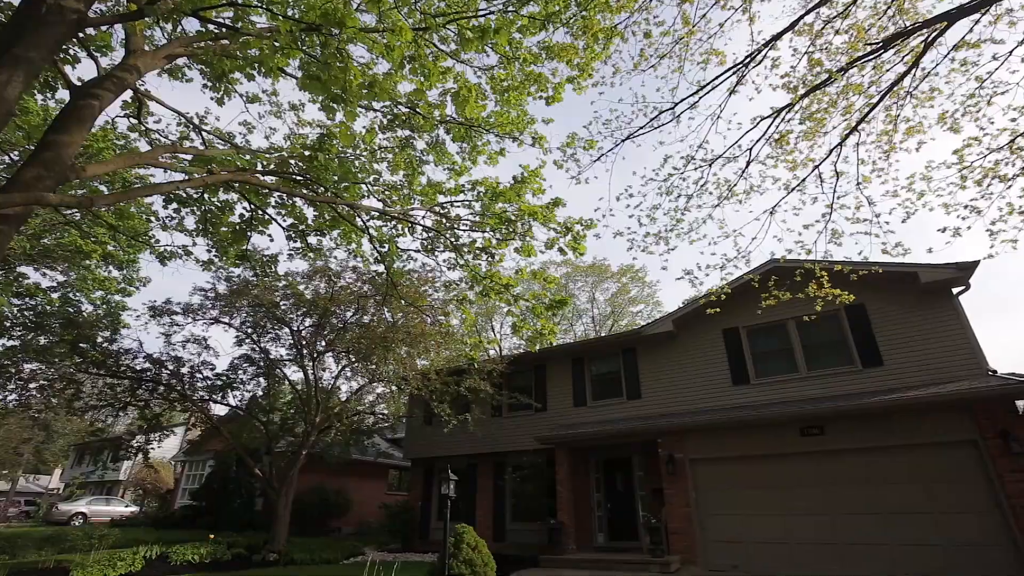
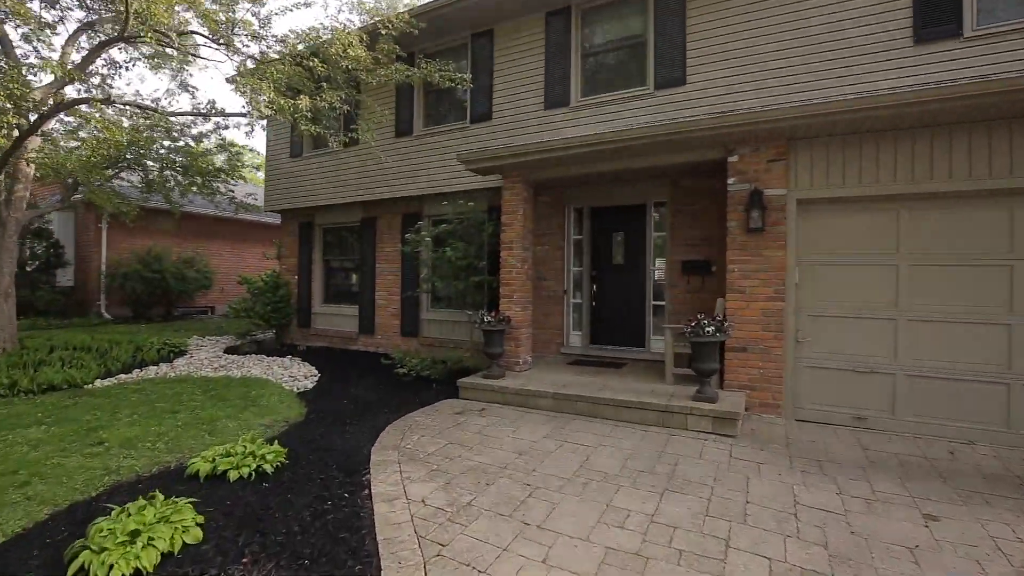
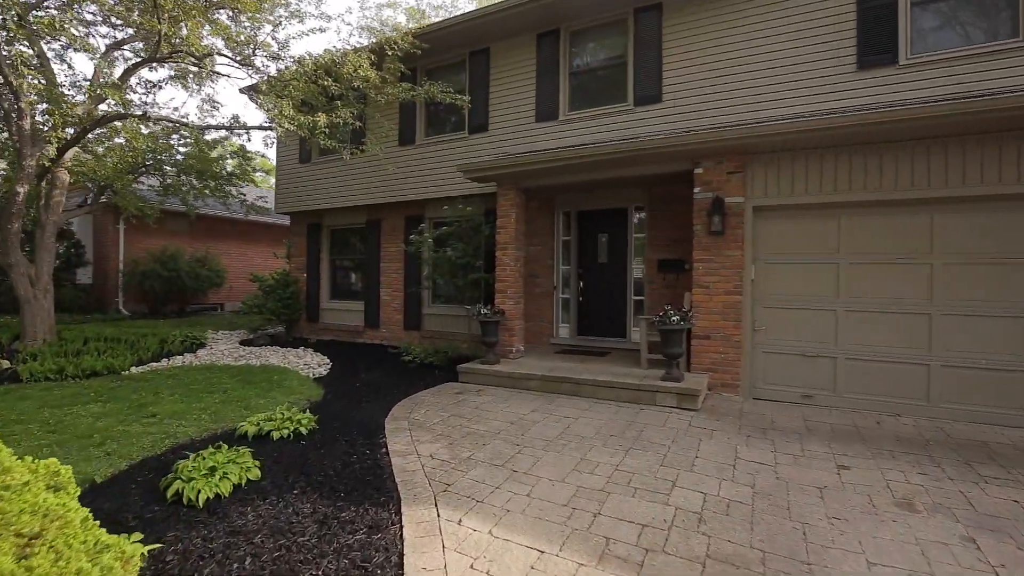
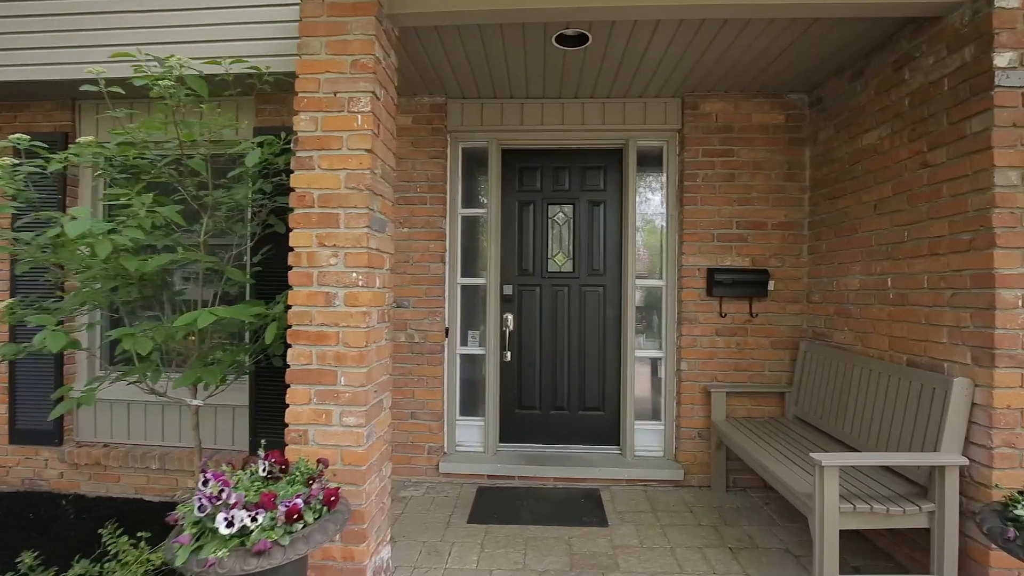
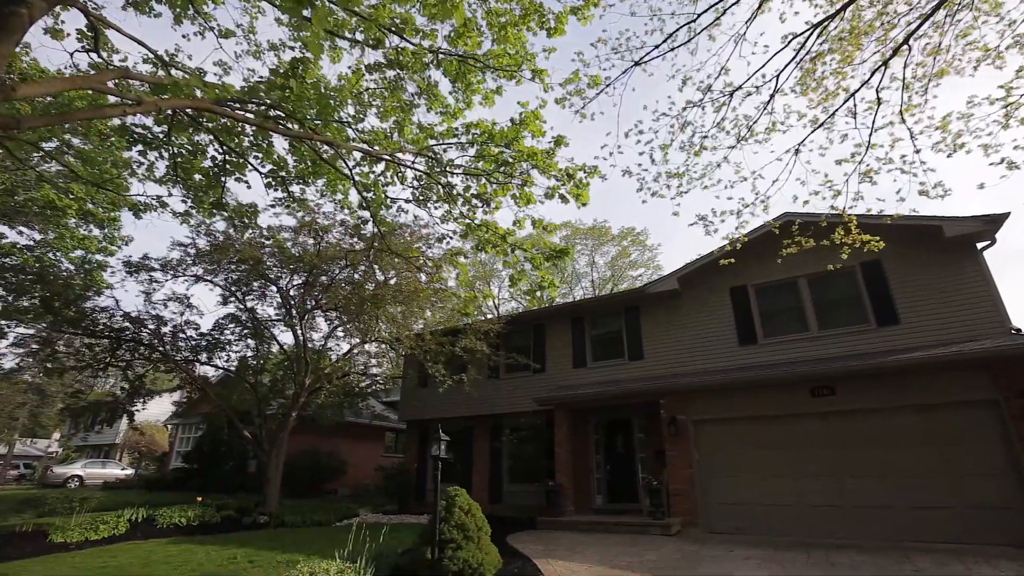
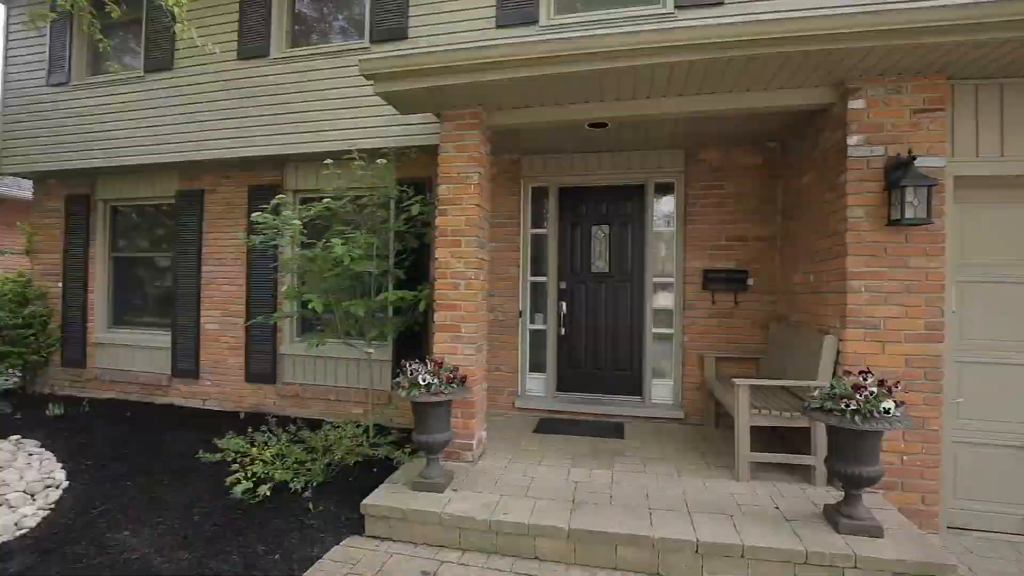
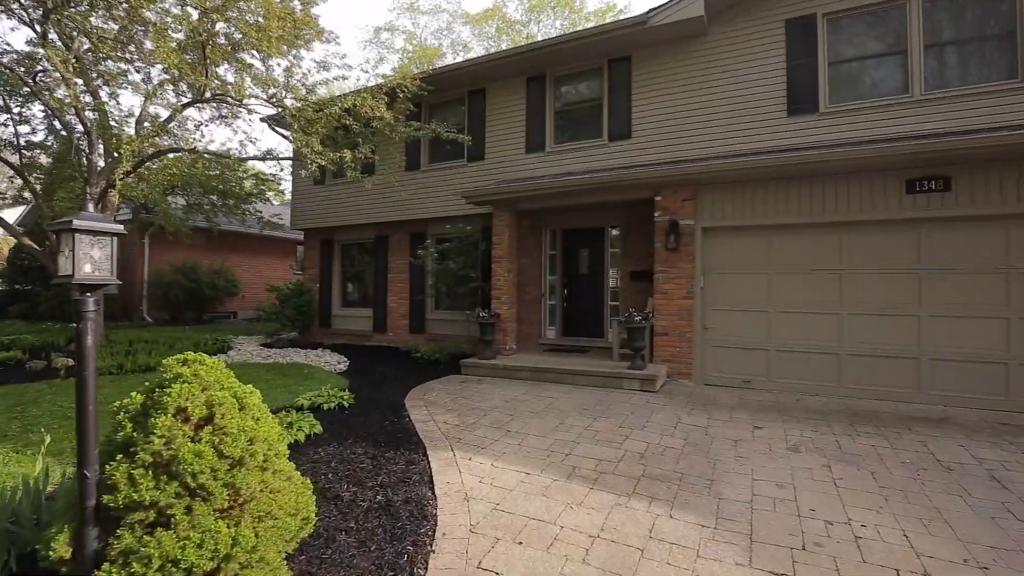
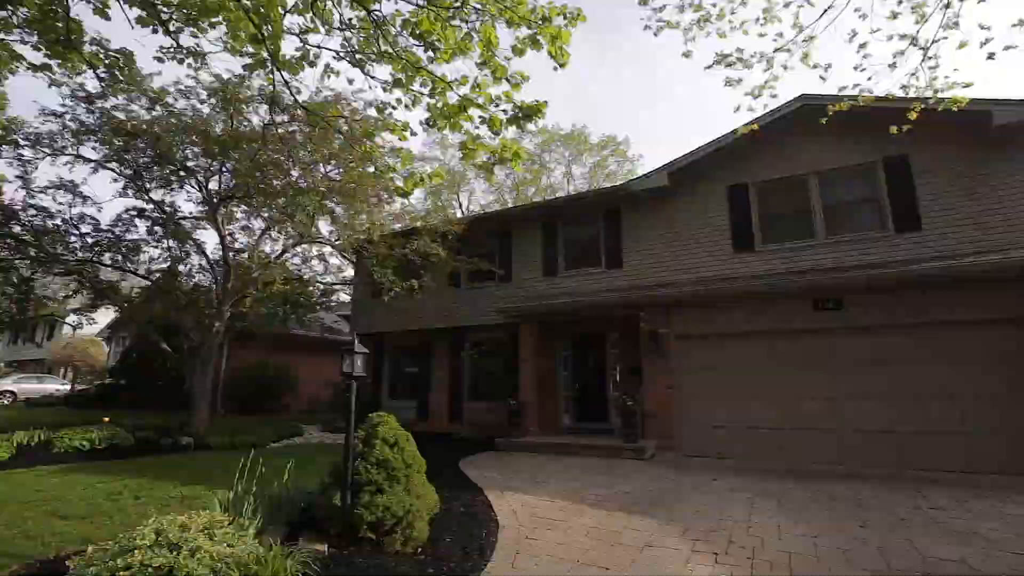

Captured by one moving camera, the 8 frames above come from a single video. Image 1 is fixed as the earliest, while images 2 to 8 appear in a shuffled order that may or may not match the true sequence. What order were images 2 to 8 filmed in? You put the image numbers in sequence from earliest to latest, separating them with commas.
5, 8, 7, 3, 2, 6, 4
